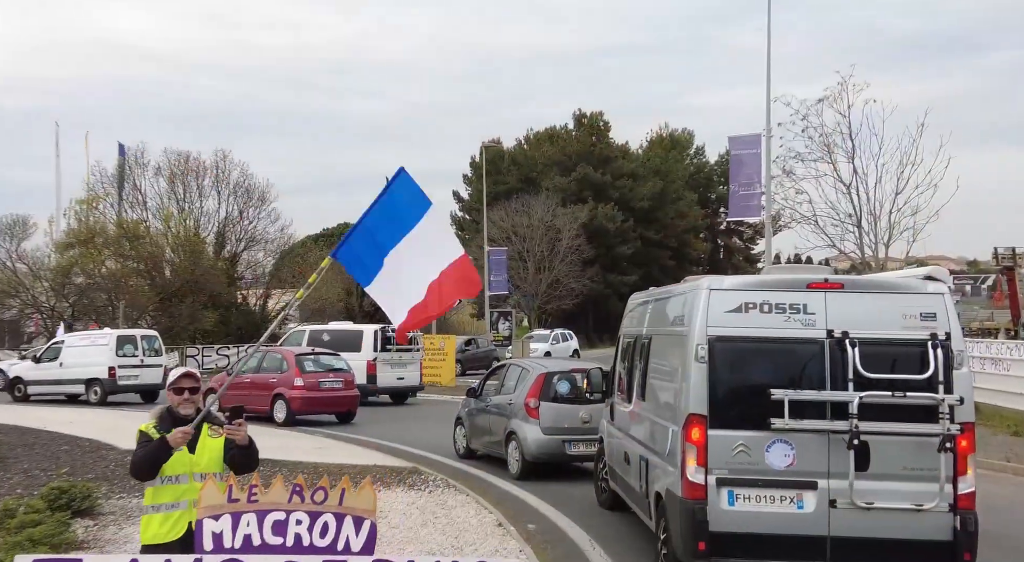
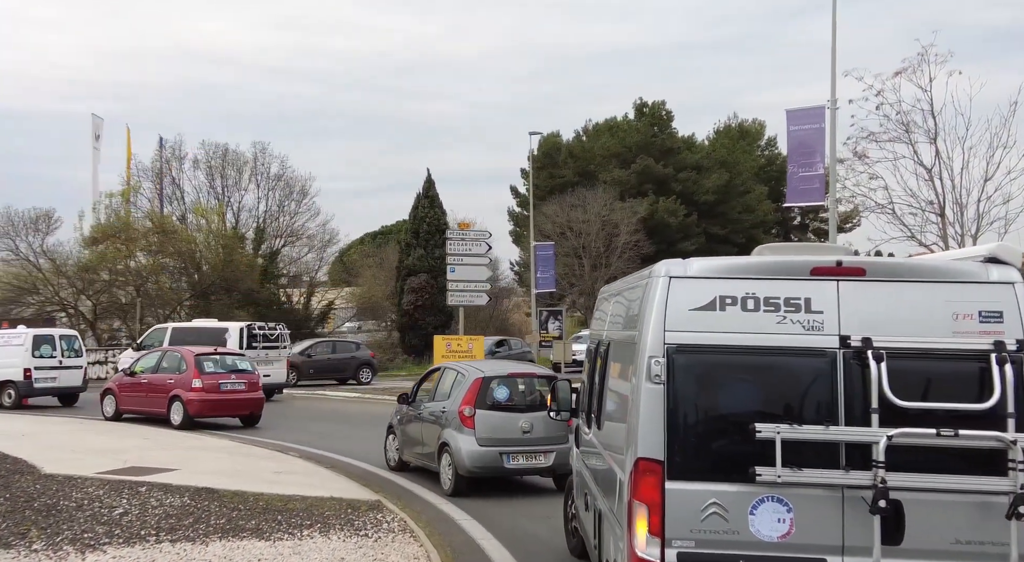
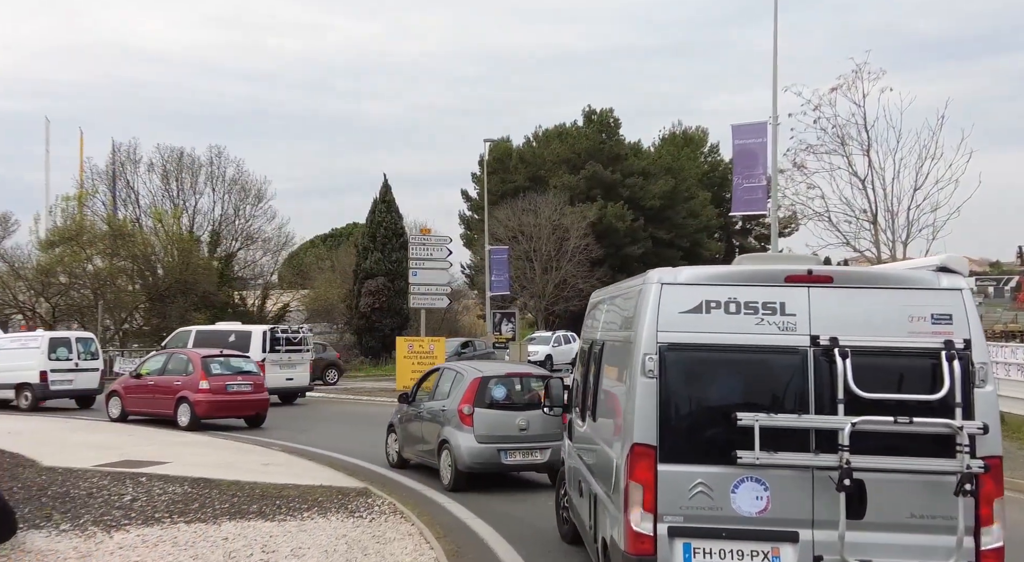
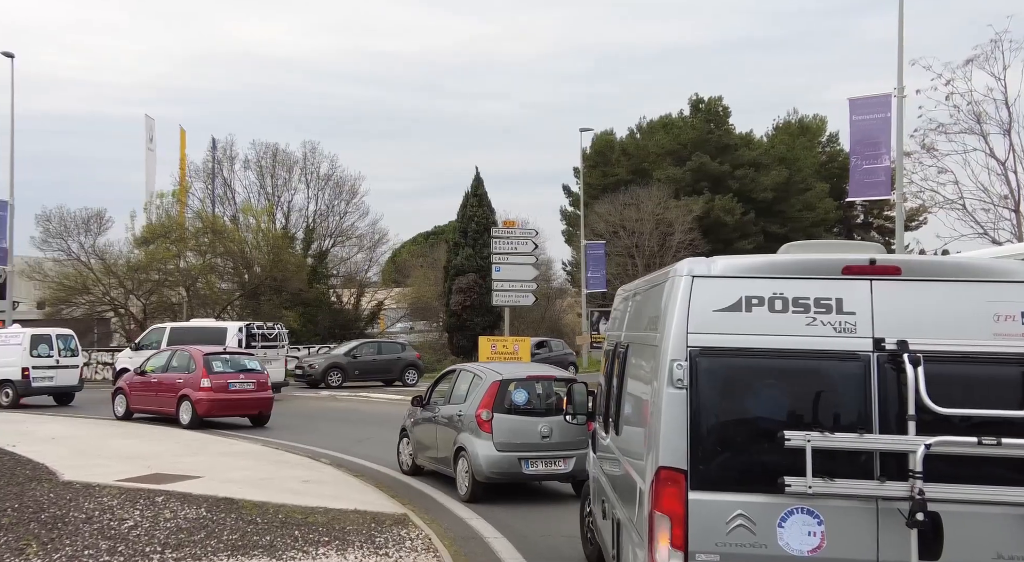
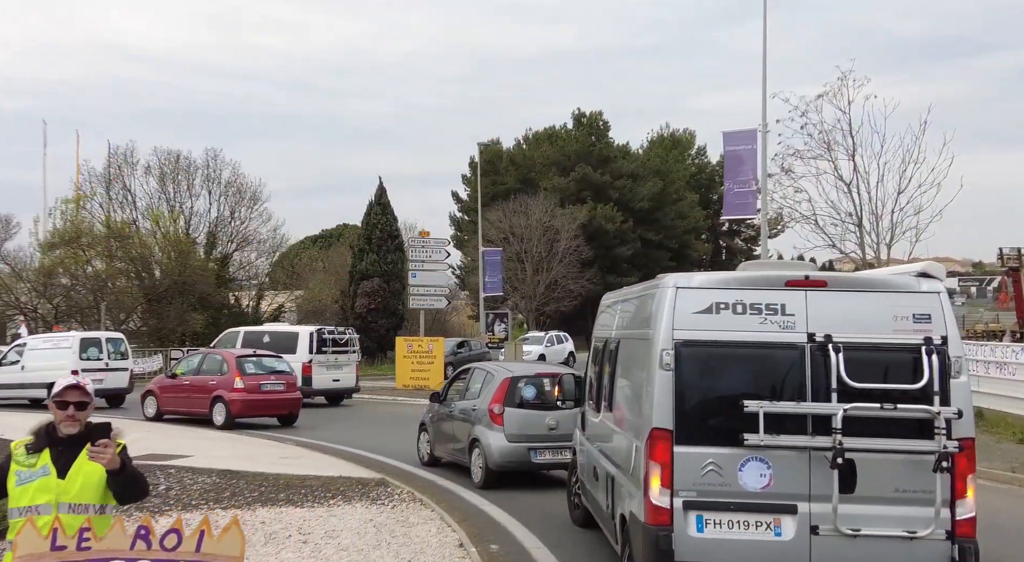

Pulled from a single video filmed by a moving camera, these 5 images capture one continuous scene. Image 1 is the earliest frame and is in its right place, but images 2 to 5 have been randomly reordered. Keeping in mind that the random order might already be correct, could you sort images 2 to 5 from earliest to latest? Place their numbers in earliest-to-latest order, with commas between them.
5, 3, 2, 4
